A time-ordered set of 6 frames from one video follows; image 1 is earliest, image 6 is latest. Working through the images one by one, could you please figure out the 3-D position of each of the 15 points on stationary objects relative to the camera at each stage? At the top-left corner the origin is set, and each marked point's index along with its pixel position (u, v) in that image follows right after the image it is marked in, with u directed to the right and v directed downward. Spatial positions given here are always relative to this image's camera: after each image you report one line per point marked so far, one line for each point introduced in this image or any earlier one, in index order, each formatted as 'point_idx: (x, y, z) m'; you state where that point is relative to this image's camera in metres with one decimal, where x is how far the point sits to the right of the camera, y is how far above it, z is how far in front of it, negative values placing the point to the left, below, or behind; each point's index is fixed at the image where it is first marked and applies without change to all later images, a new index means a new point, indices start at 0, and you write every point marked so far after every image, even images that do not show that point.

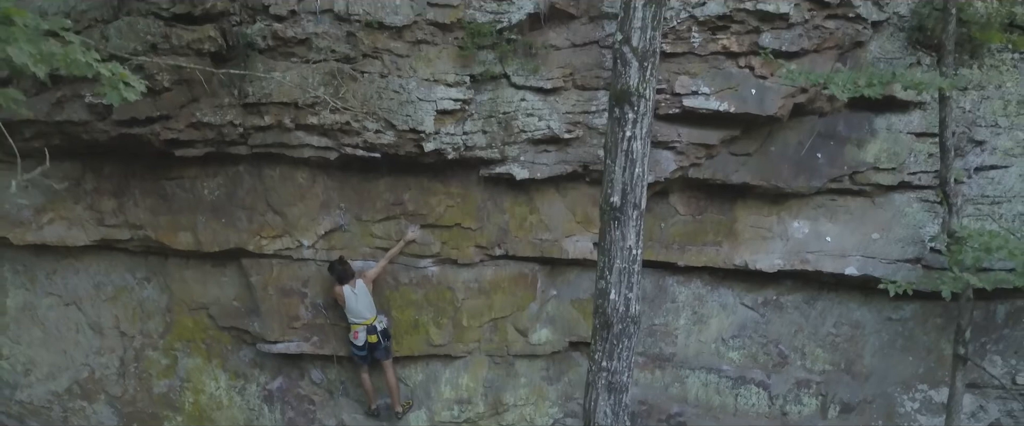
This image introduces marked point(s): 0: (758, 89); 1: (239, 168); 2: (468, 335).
0: (+2.0, +1.0, +5.5) m
1: (-2.4, +0.4, +5.9) m
2: (-0.4, -1.1, +6.0) m
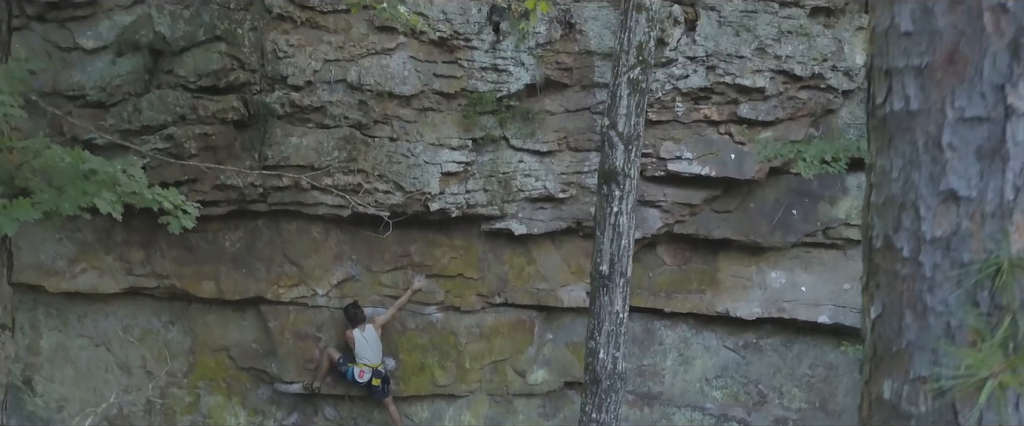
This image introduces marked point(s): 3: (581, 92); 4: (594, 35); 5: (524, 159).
0: (+2.0, +0.5, +5.9) m
1: (-2.4, -0.1, +6.4) m
2: (-0.4, -1.6, +6.5) m
3: (+0.6, +1.1, +6.2) m
4: (+0.7, +1.6, +6.1) m
5: (+0.1, +0.5, +6.3) m
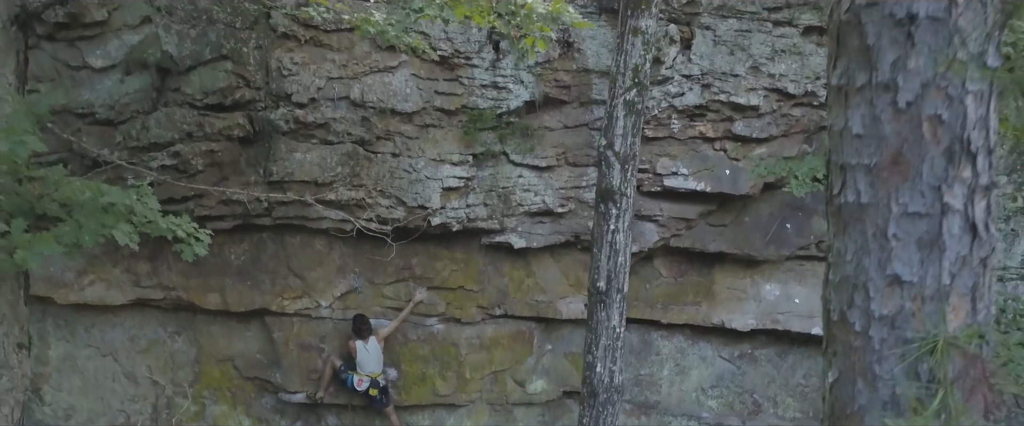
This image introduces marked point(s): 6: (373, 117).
0: (+2.0, +0.4, +6.1) m
1: (-2.4, -0.2, +6.5) m
2: (-0.4, -1.7, +6.6) m
3: (+0.6, +1.0, +6.3) m
4: (+0.7, +1.5, +6.2) m
5: (+0.1, +0.4, +6.4) m
6: (-1.3, +0.9, +6.2) m
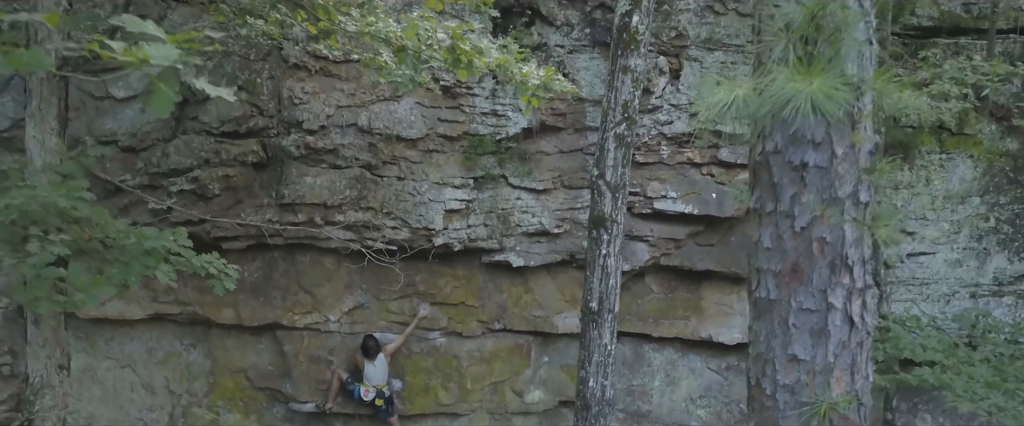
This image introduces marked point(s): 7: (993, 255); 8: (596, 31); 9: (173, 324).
0: (+2.0, +0.2, +6.4) m
1: (-2.4, -0.4, +6.9) m
2: (-0.4, -1.9, +7.0) m
3: (+0.6, +0.8, +6.7) m
4: (+0.7, +1.3, +6.6) m
5: (+0.1, +0.2, +6.8) m
6: (-1.3, +0.7, +6.5) m
7: (+5.0, -0.4, +6.9) m
8: (+0.8, +1.8, +6.5) m
9: (-3.6, -1.2, +7.2) m
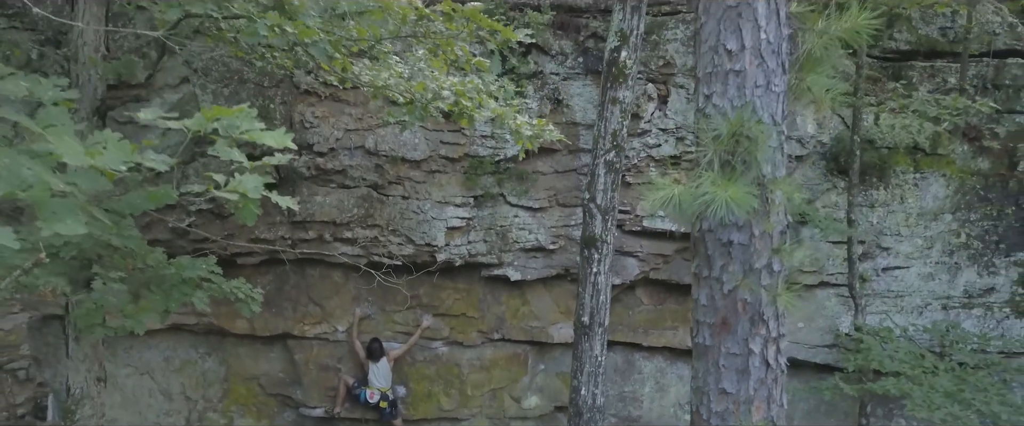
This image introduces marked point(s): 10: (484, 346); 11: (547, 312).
0: (+1.9, 0.0, +6.8) m
1: (-2.4, -0.6, +7.3) m
2: (-0.4, -2.1, +7.4) m
3: (+0.6, +0.6, +7.1) m
4: (+0.7, +1.1, +7.0) m
5: (+0.1, 0.0, +7.2) m
6: (-1.3, +0.5, +6.9) m
7: (+4.9, -0.6, +7.3) m
8: (+0.8, +1.6, +7.0) m
9: (-3.7, -1.4, +7.6) m
10: (-0.3, -1.5, +7.5) m
11: (+0.4, -1.1, +7.4) m
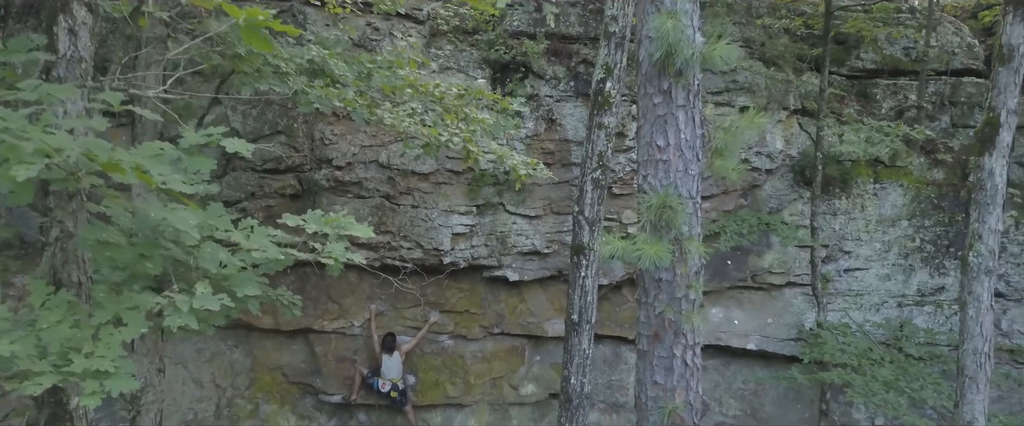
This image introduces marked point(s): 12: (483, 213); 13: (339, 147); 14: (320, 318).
0: (+1.9, -0.1, +7.6) m
1: (-2.5, -0.7, +8.1) m
2: (-0.5, -2.2, +8.2) m
3: (+0.6, +0.5, +7.9) m
4: (+0.7, +1.0, +7.7) m
5: (+0.1, -0.1, +8.0) m
6: (-1.3, +0.4, +7.7) m
7: (+4.9, -0.7, +8.1) m
8: (+0.8, +1.5, +7.7) m
9: (-3.7, -1.4, +8.4) m
10: (-0.3, -1.6, +8.3) m
11: (+0.4, -1.2, +8.2) m
12: (-0.3, 0.0, +8.0) m
13: (-2.0, +0.7, +7.6) m
14: (-2.3, -1.3, +8.1) m
